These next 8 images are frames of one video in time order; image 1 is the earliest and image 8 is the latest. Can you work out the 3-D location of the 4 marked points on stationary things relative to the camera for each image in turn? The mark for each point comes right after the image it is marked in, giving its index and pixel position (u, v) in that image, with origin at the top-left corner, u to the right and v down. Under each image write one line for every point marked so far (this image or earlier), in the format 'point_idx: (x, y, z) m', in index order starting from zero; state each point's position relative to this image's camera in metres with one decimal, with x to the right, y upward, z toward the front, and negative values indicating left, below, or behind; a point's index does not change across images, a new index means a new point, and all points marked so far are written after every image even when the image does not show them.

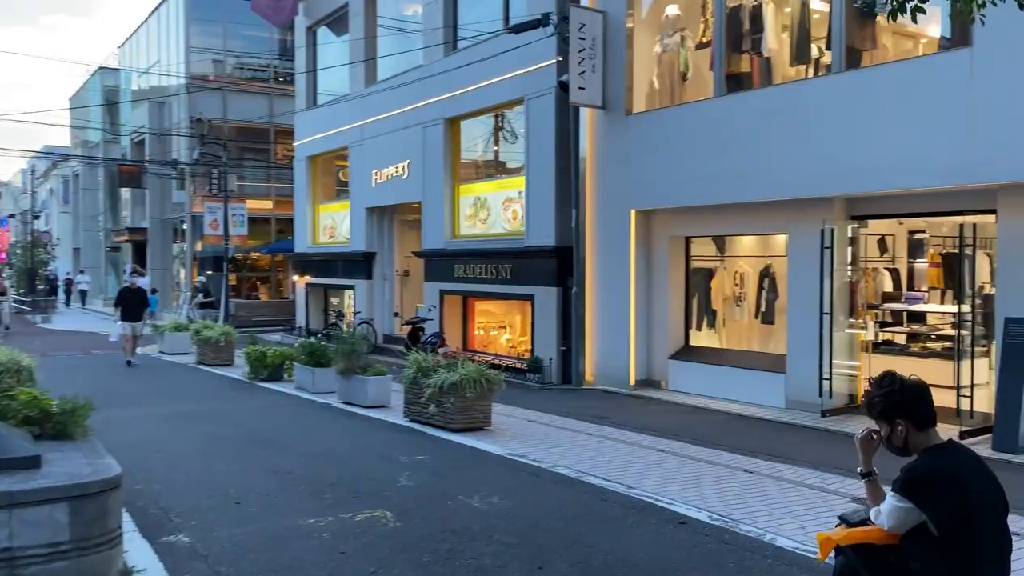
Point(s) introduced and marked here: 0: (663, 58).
0: (+2.1, +3.1, +11.5) m
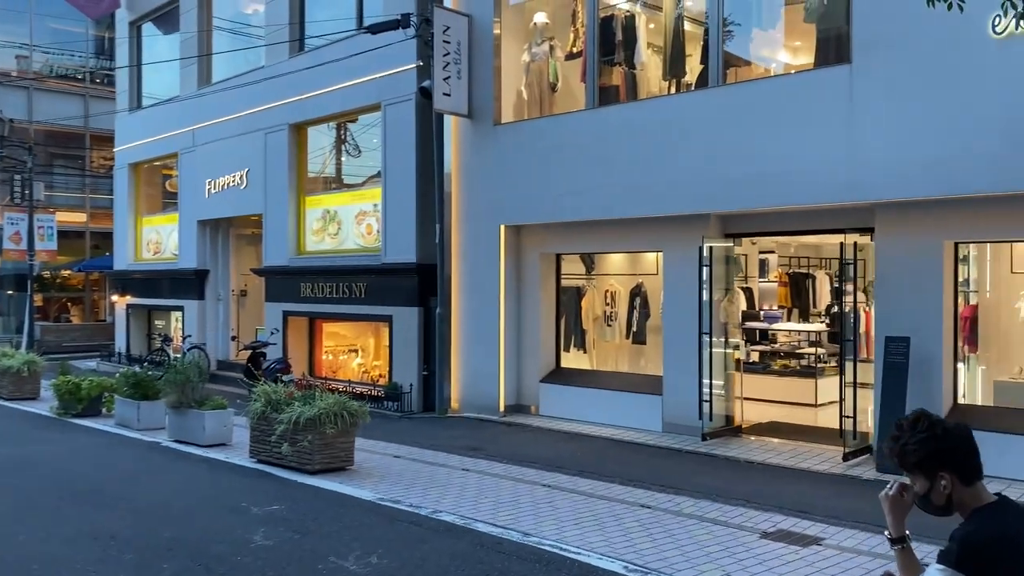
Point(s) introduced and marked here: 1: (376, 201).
0: (+0.3, +2.9, +11.0) m
1: (-2.1, +1.3, +13.0) m
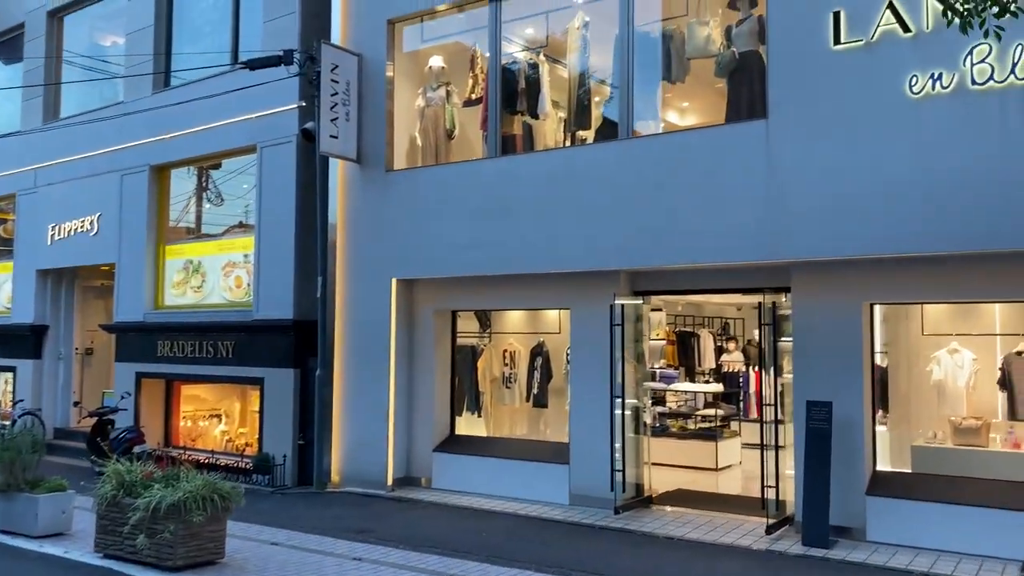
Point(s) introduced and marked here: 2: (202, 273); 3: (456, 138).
0: (-1.0, +2.2, +10.3) m
1: (-3.7, +0.5, +11.8) m
2: (-4.6, +0.2, +12.4) m
3: (-0.7, +1.8, +10.1) m
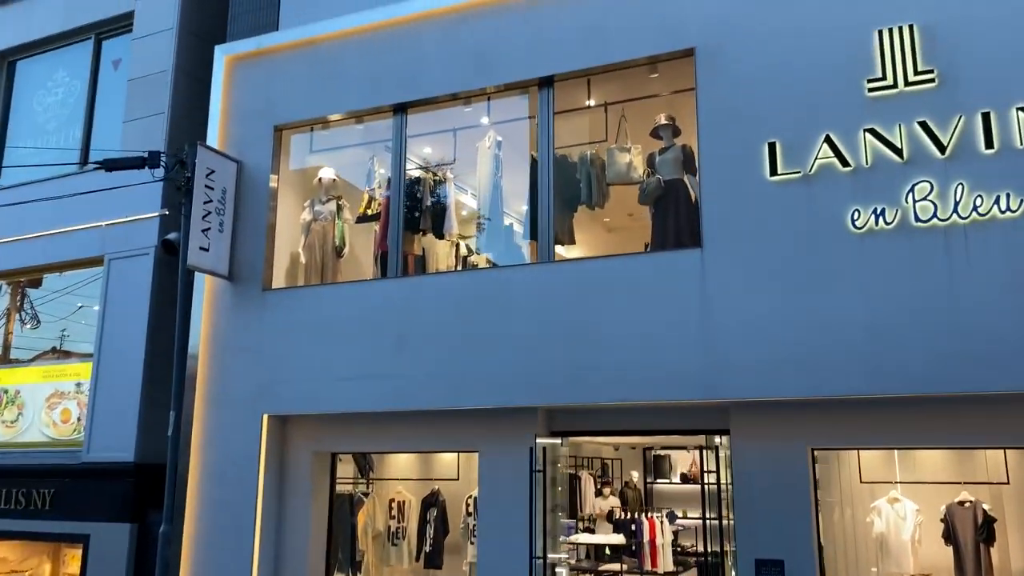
0: (-2.2, +0.7, +9.3) m
1: (-5.1, -1.1, +10.0) m
2: (-6.0, -1.4, +10.3) m
3: (-1.8, +0.3, +9.1) m
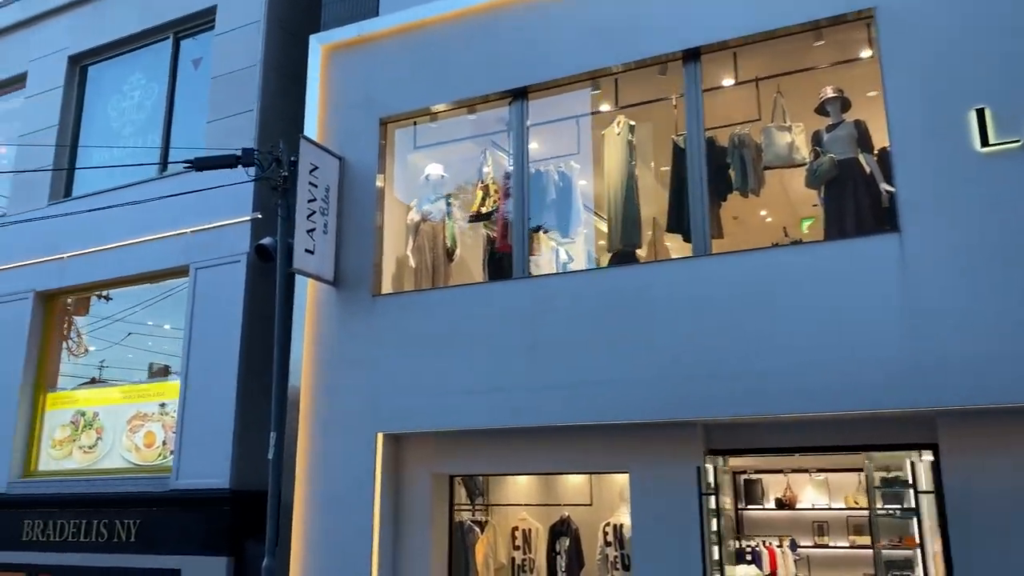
0: (-0.9, +0.6, +8.5) m
1: (-3.8, -1.2, +9.2) m
2: (-4.7, -1.6, +9.5) m
3: (-0.5, +0.3, +8.3) m
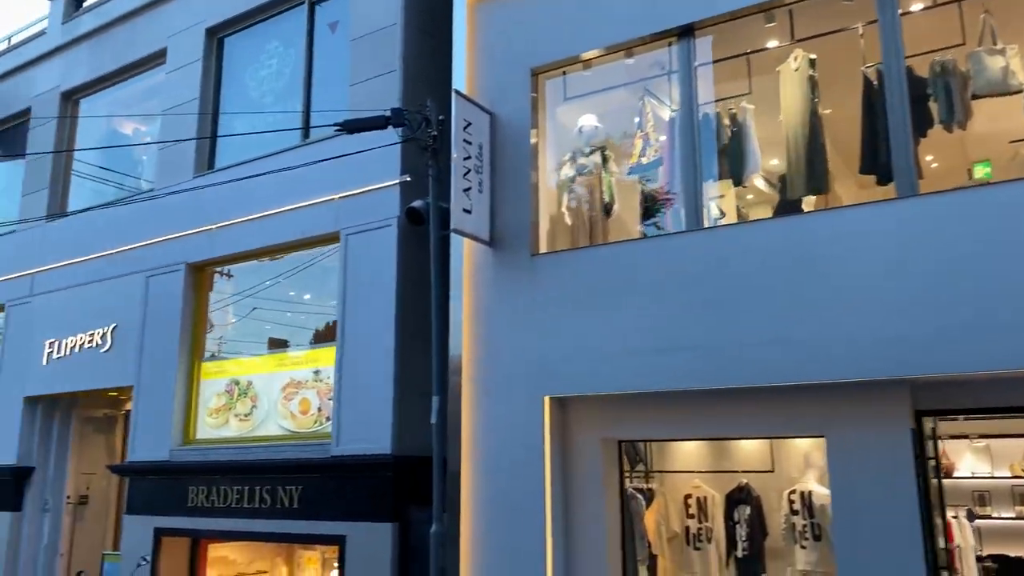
0: (+0.6, +1.0, +8.1) m
1: (-2.1, -0.8, +9.2) m
2: (-3.0, -1.2, +9.6) m
3: (+1.0, +0.7, +7.8) m
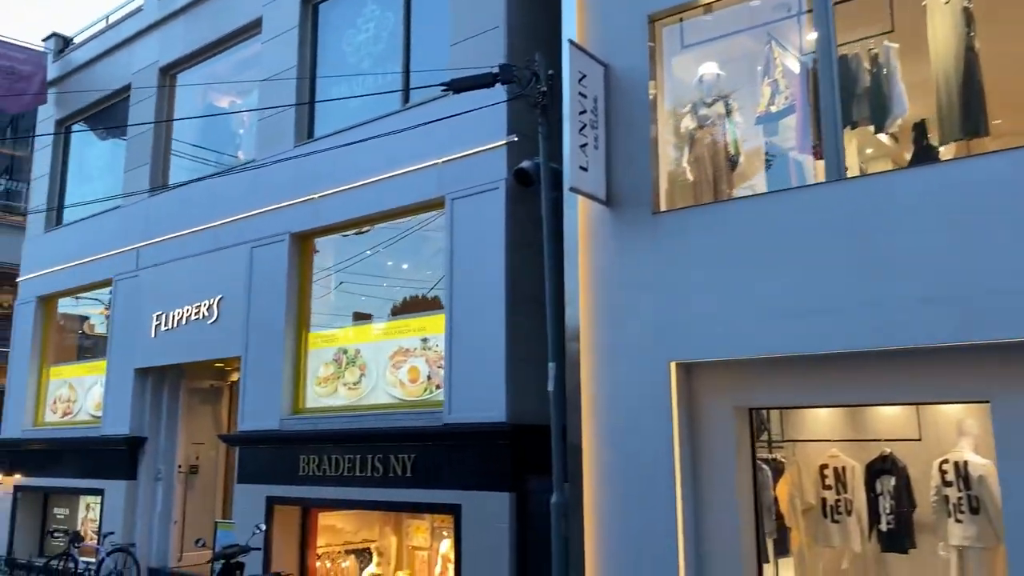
0: (+1.7, +1.4, +7.6) m
1: (-0.9, -0.5, +9.0) m
2: (-1.7, -0.9, +9.5) m
3: (+2.0, +1.0, +7.4) m
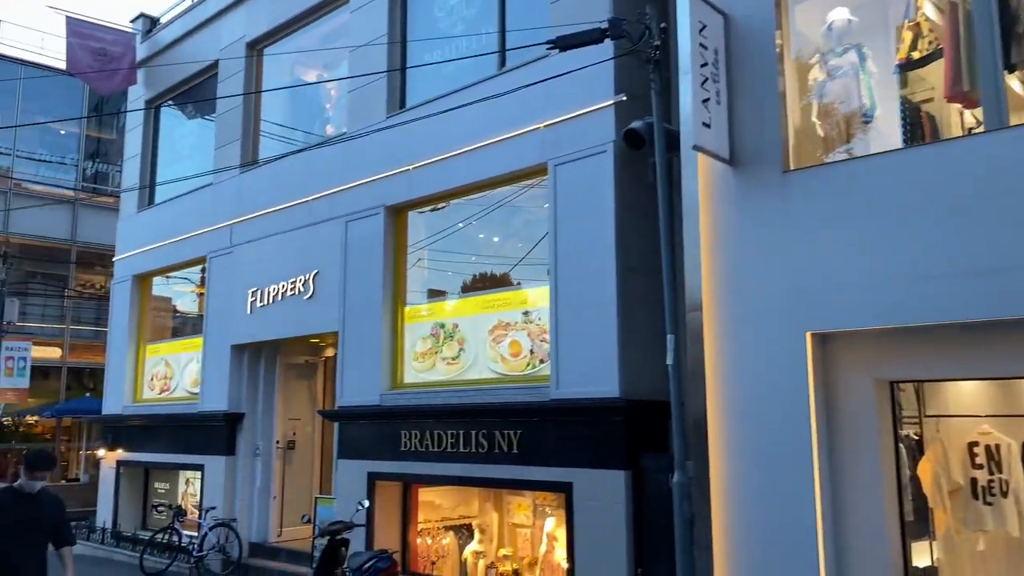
0: (+2.6, +1.7, +7.1) m
1: (+0.2, -0.2, +8.7) m
2: (-0.6, -0.6, +9.3) m
3: (+3.0, +1.3, +6.8) m
